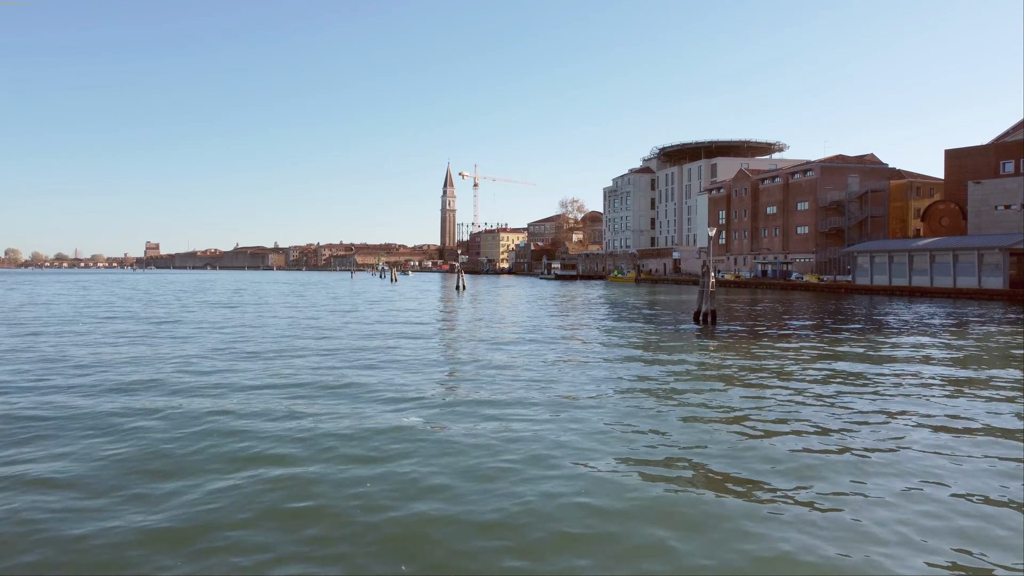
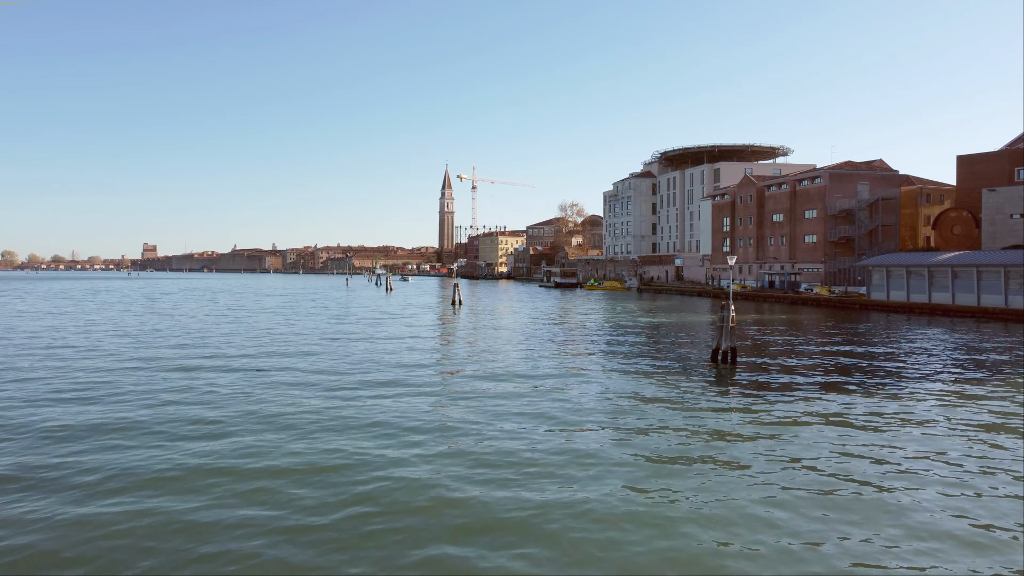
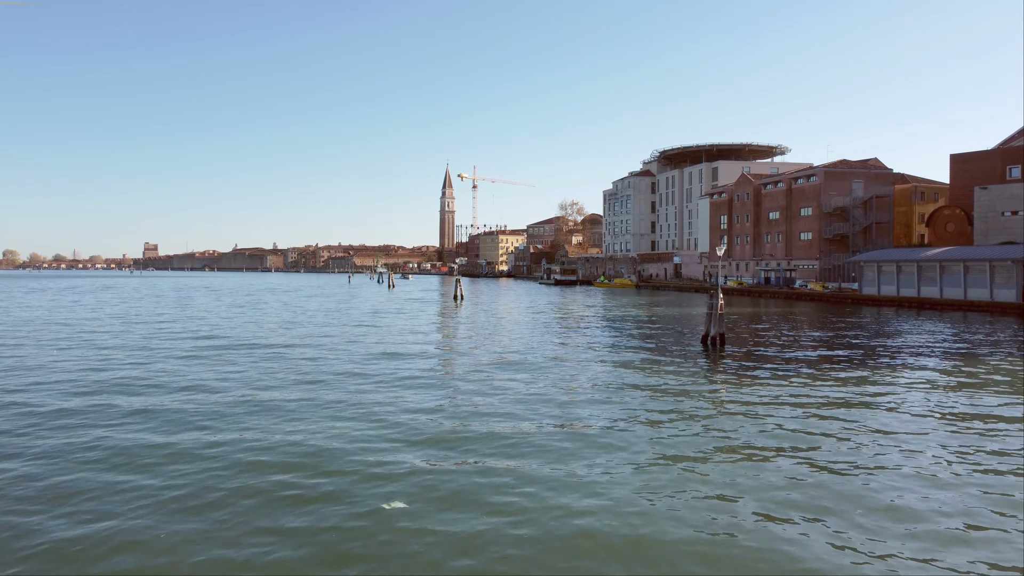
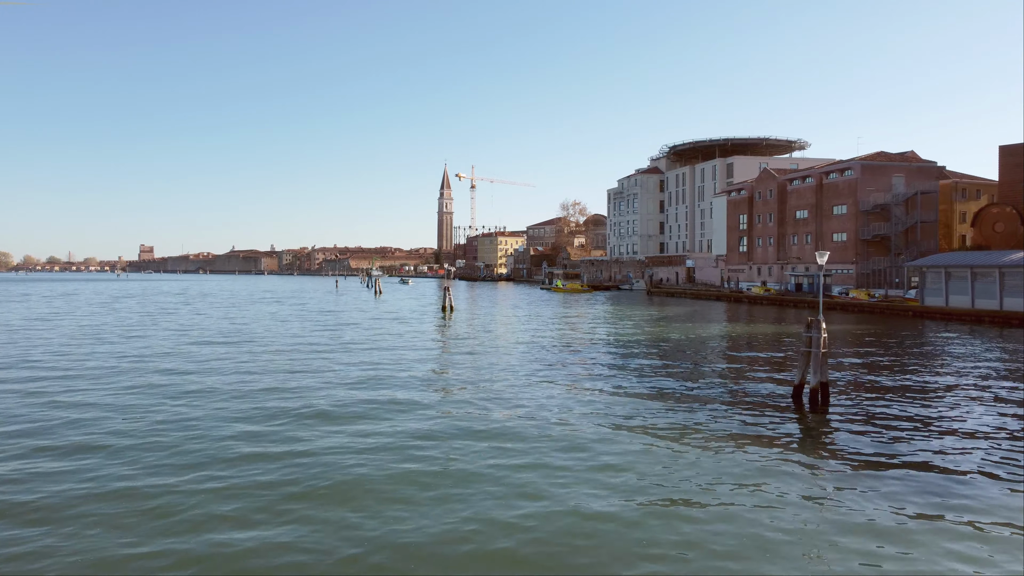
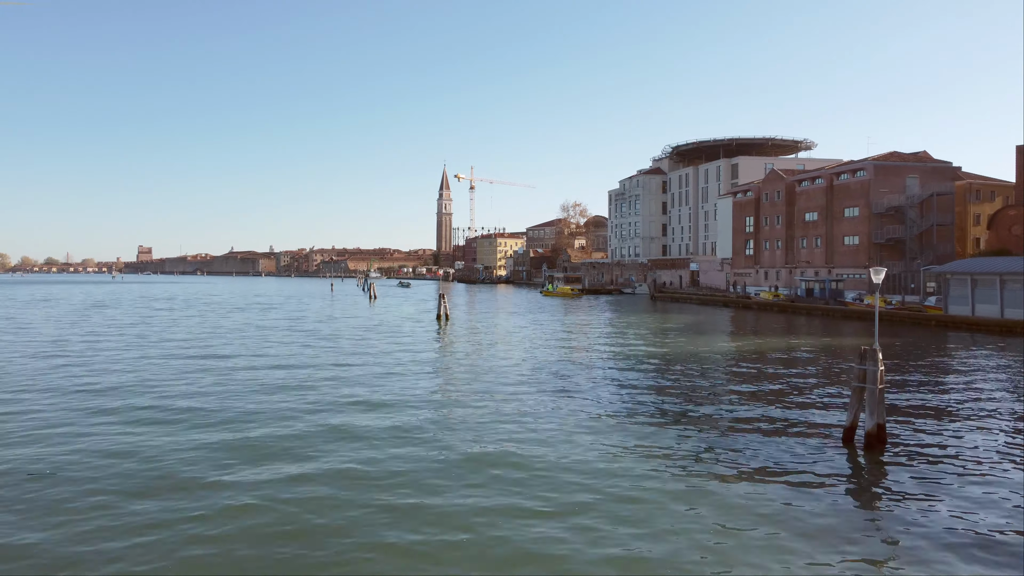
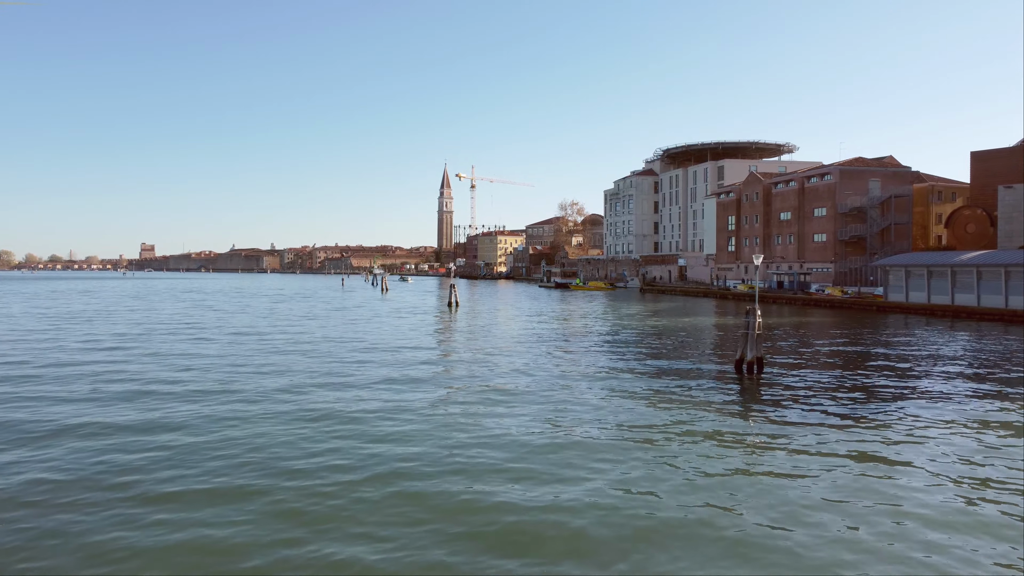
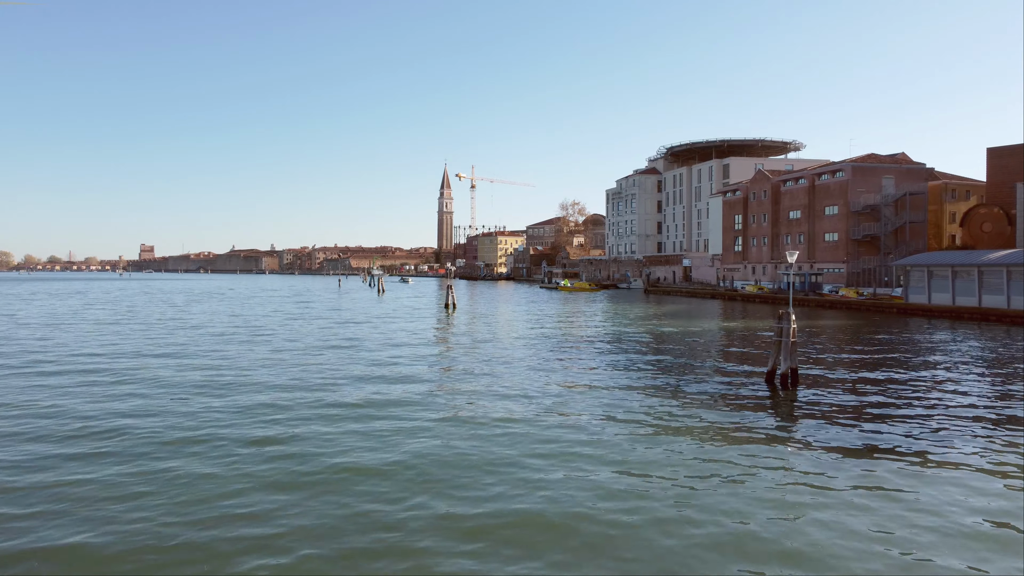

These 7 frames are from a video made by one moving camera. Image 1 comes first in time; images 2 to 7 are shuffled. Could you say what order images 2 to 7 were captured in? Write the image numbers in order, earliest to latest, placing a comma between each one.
3, 2, 6, 7, 4, 5
